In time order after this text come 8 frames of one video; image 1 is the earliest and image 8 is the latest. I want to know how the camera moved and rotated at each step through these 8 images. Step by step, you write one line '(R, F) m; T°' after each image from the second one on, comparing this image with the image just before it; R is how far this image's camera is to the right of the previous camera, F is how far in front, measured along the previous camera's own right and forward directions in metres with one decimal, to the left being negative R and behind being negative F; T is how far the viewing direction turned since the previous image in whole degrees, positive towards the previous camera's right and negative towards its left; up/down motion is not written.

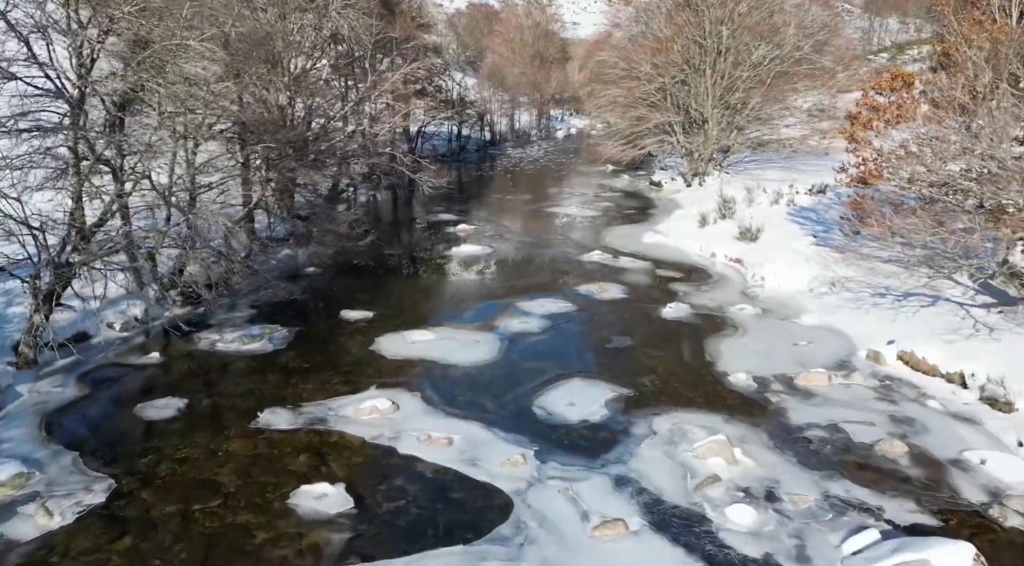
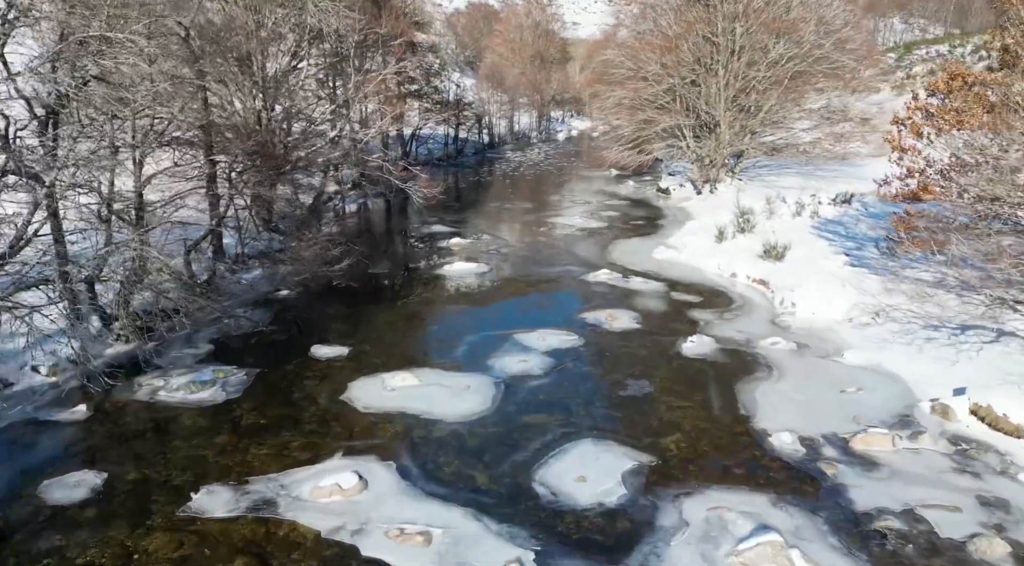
(0.0, +1.5) m; 0°
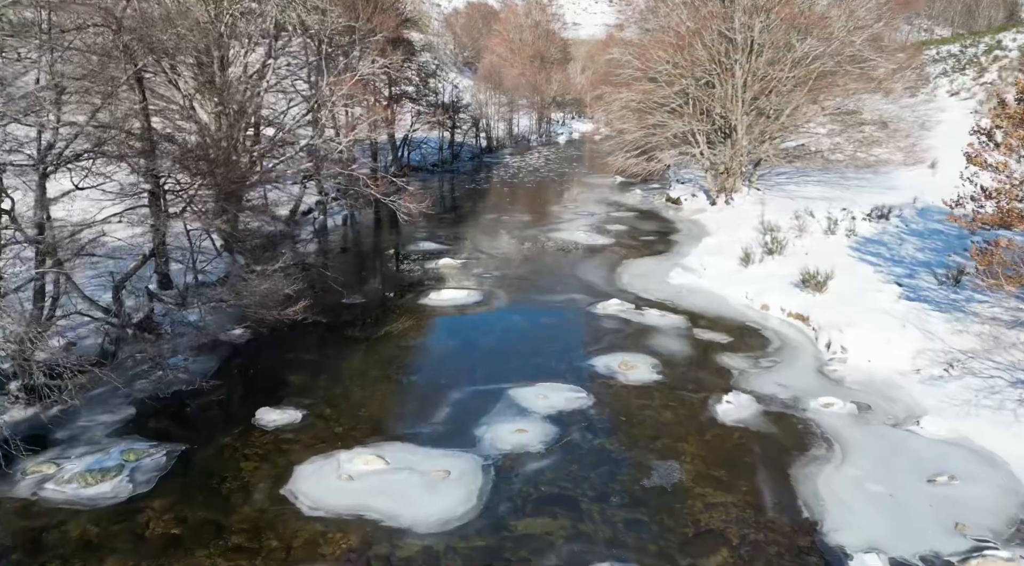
(+0.1, +1.9) m; 0°
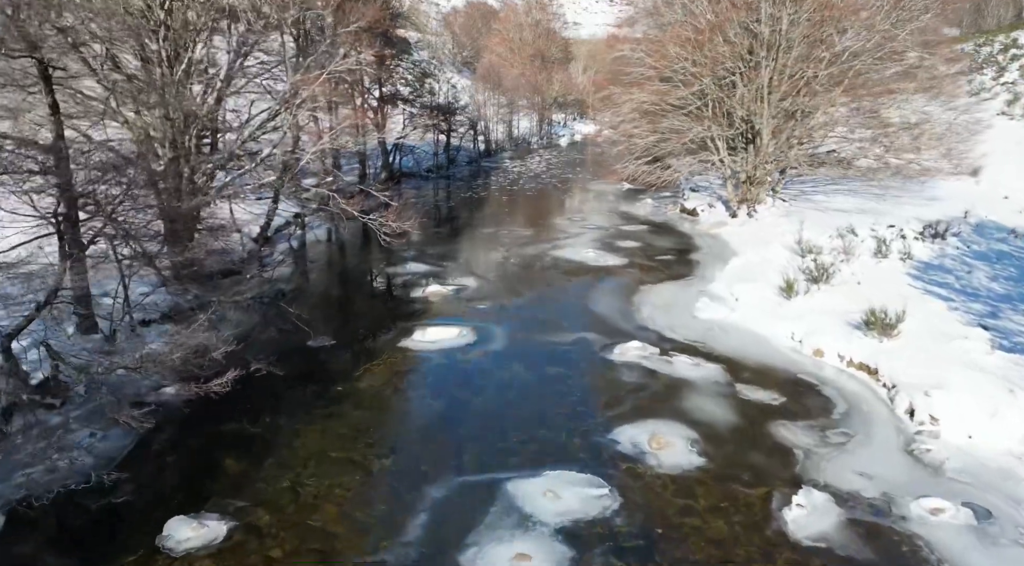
(0.0, +2.1) m; 0°
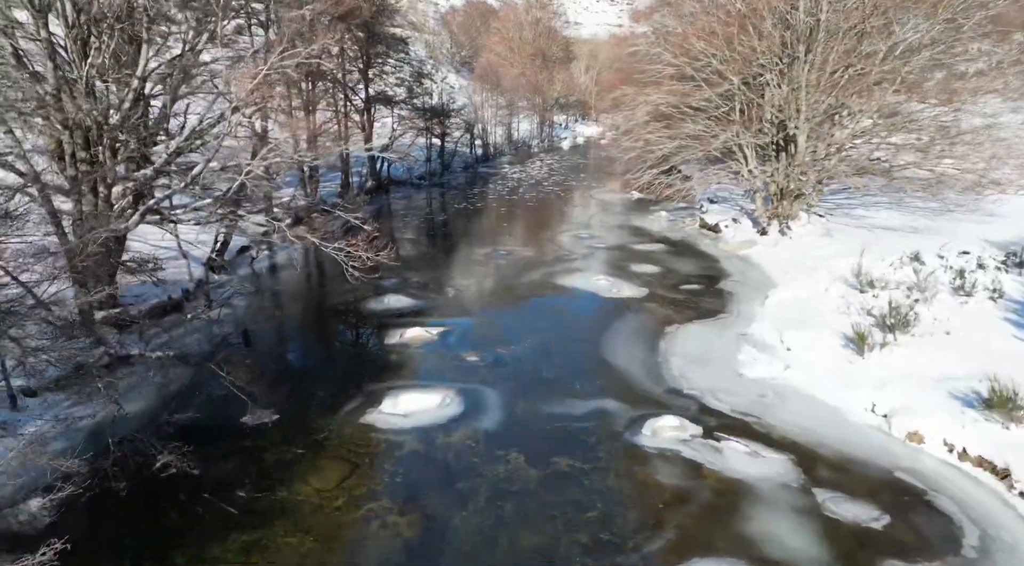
(0.0, +2.4) m; 0°
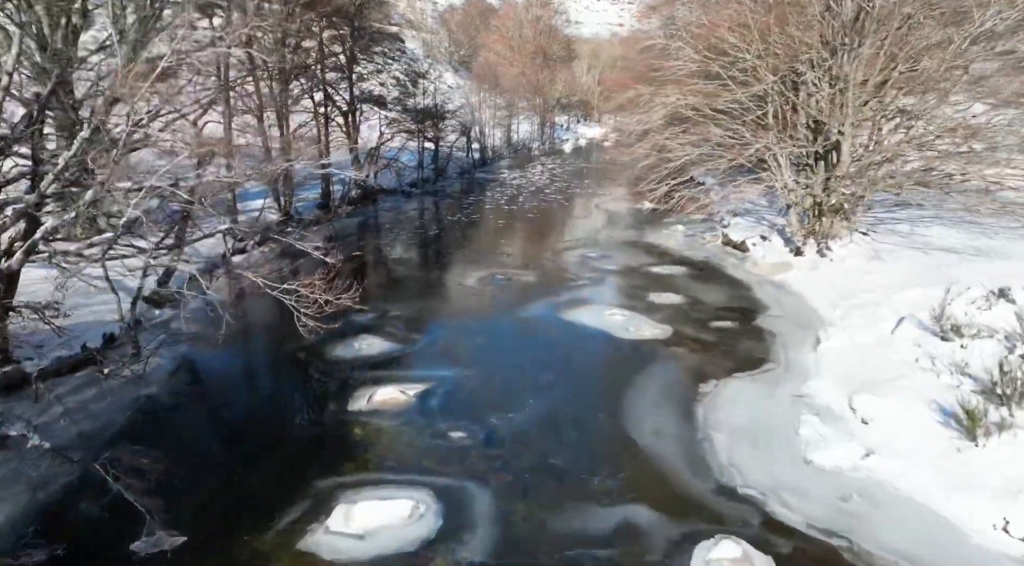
(0.0, +2.2) m; 0°
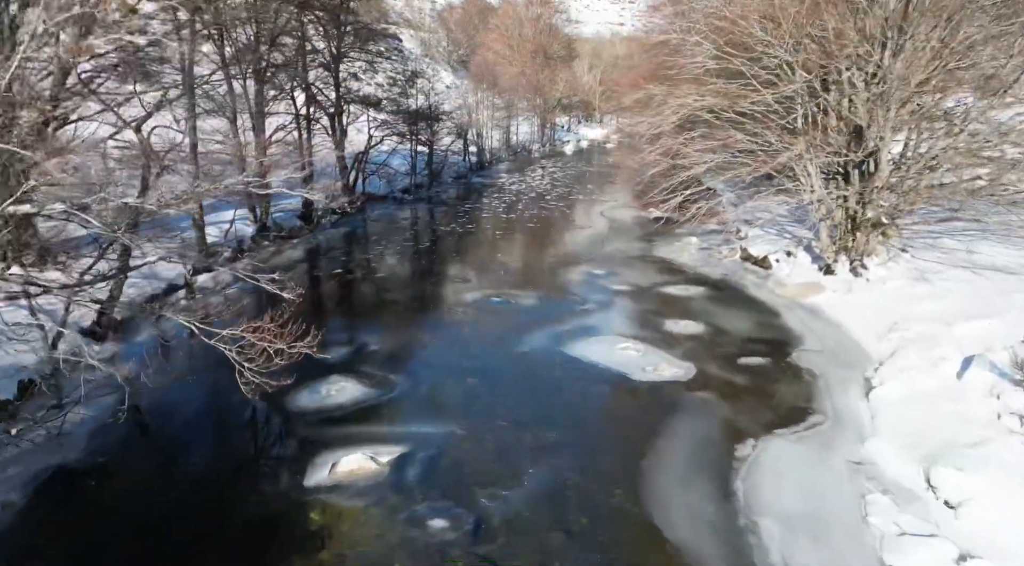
(0.0, +1.6) m; 0°
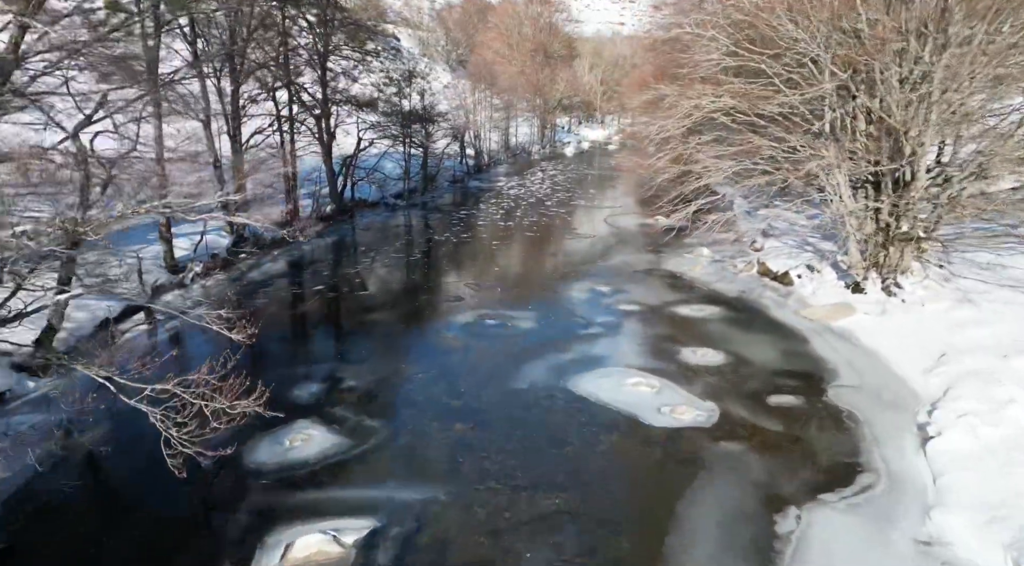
(+0.1, +1.3) m; 0°
